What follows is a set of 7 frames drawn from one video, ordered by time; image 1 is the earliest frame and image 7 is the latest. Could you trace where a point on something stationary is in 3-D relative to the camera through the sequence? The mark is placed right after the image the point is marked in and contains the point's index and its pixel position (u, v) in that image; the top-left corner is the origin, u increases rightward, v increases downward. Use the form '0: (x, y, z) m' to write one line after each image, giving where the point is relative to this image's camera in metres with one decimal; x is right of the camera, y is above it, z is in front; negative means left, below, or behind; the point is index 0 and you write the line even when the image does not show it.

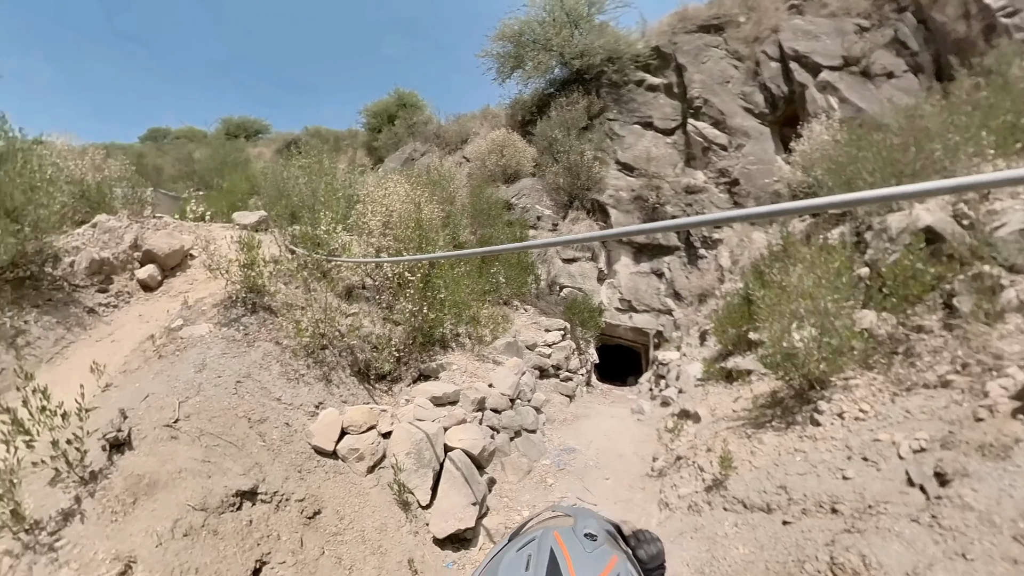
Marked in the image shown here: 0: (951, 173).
0: (+5.5, +1.4, +4.2) m
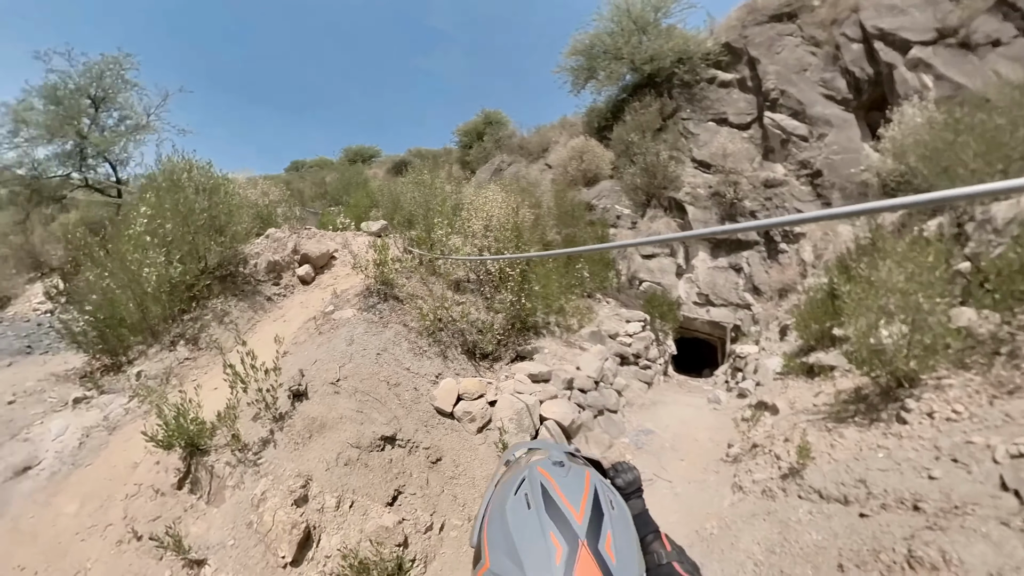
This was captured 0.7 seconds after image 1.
0: (+6.3, +1.4, +3.8) m
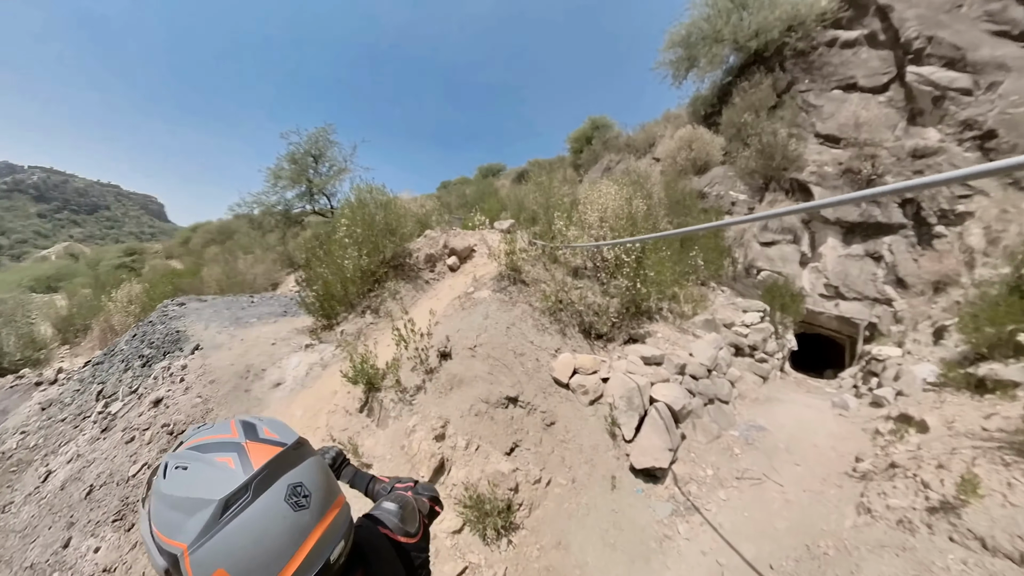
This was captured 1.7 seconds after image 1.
0: (+7.5, +1.5, +2.6) m
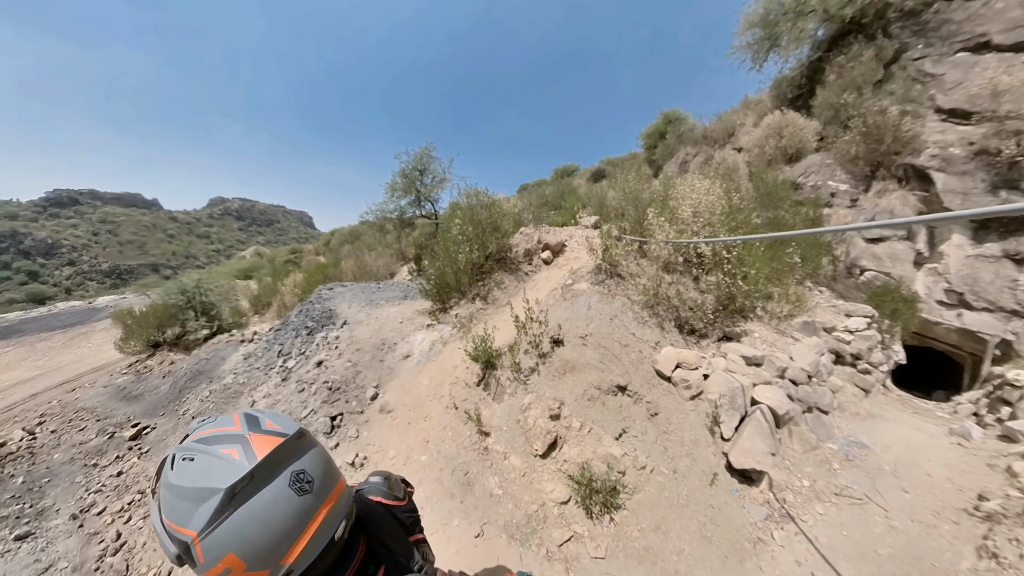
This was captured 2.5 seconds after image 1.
0: (+8.4, +1.1, +1.5) m
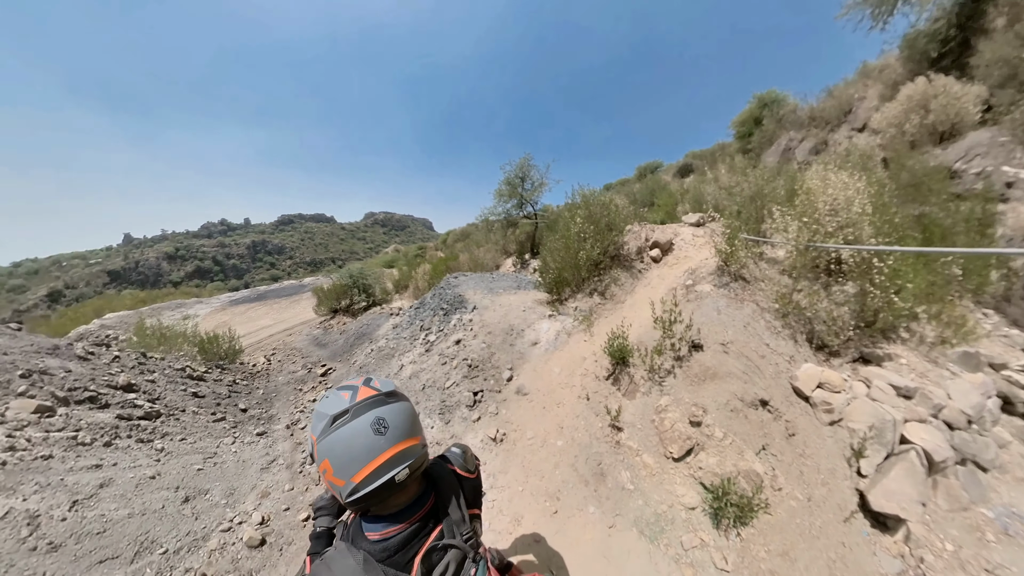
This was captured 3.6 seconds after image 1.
0: (+9.4, +0.2, +0.1) m
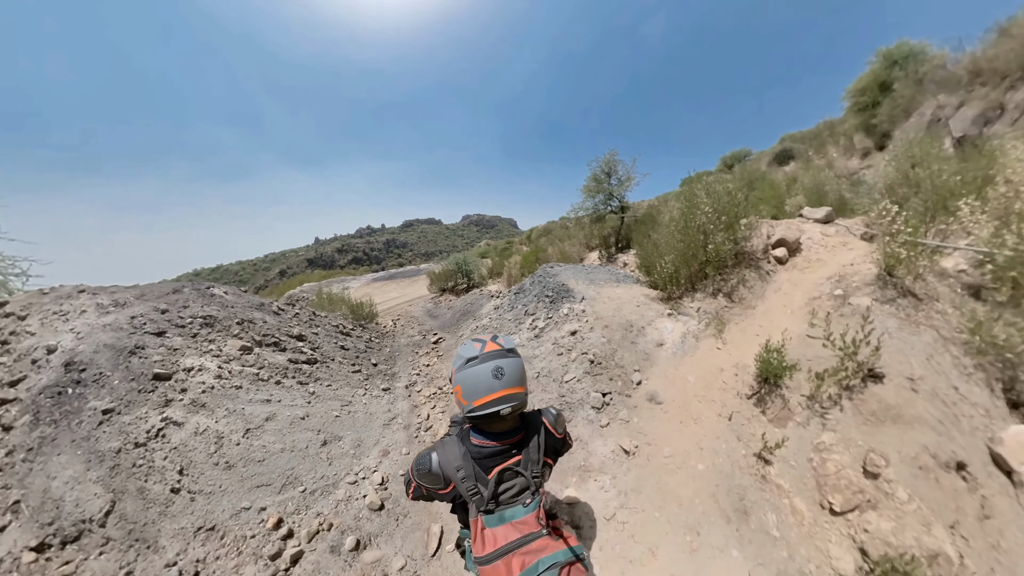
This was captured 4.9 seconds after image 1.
0: (+10.0, -1.0, -1.4) m
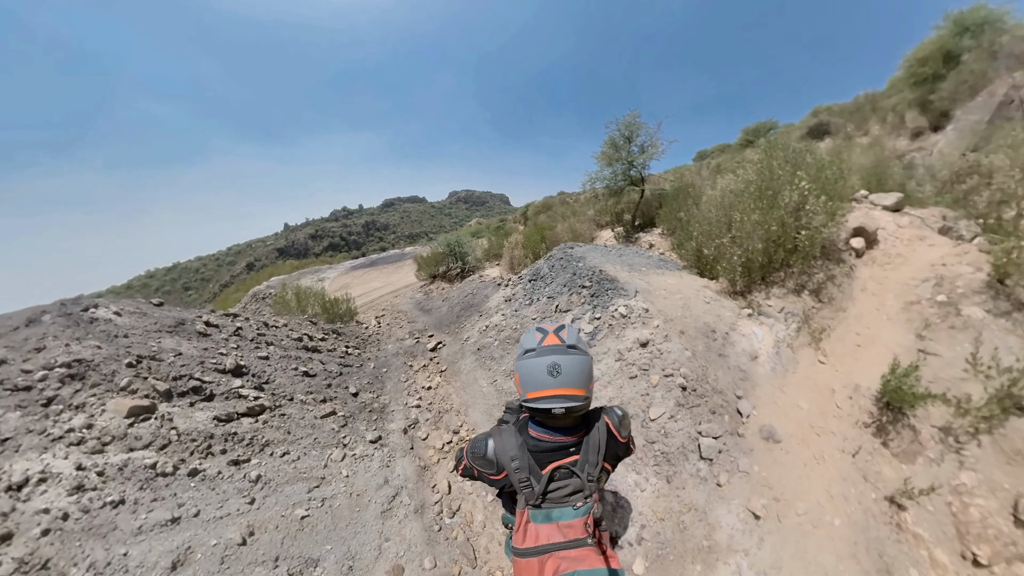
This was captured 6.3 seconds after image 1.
0: (+10.5, -1.9, -1.5) m
